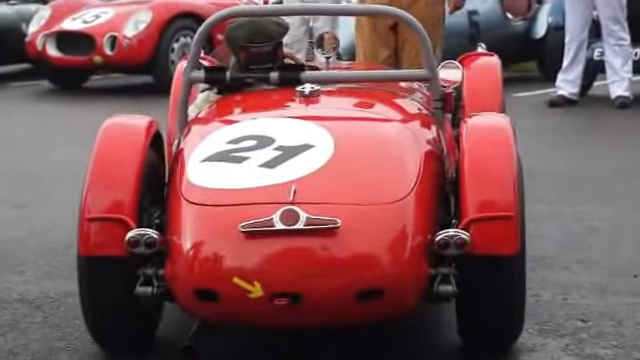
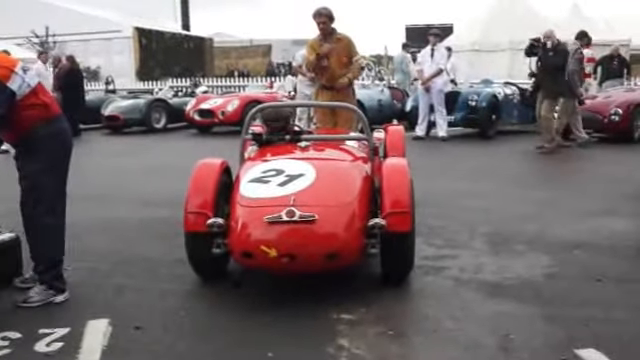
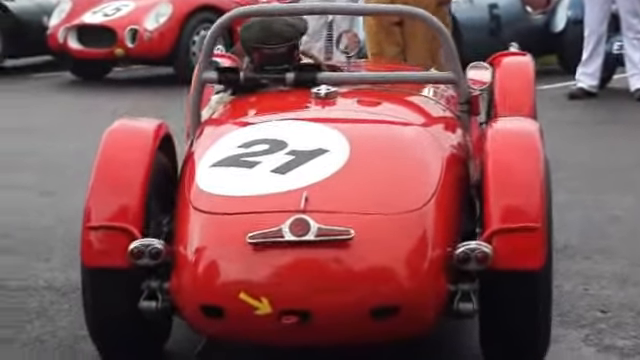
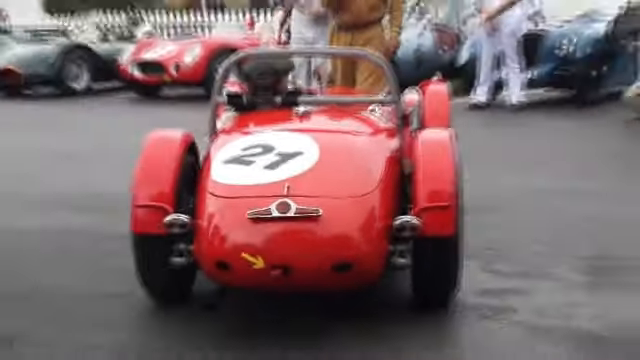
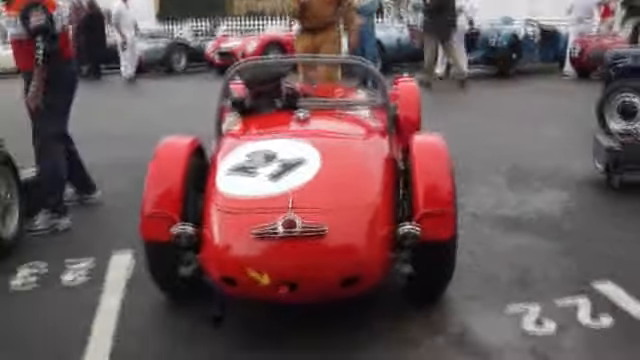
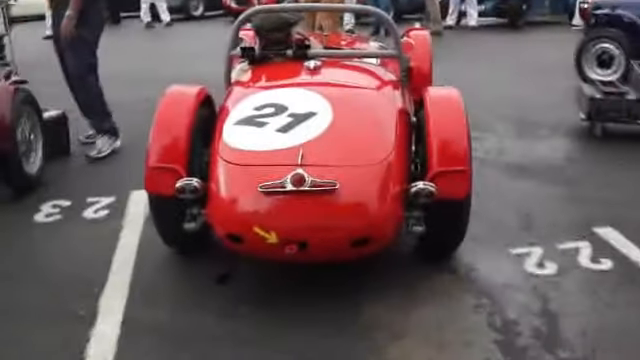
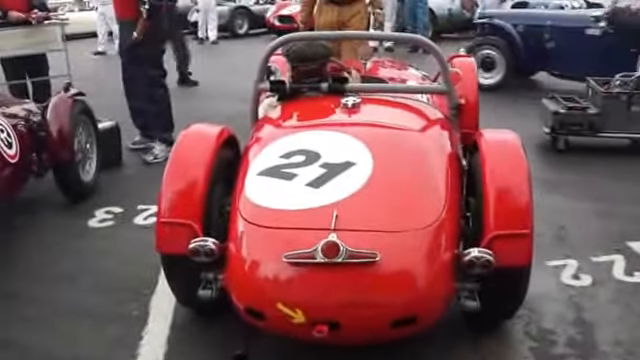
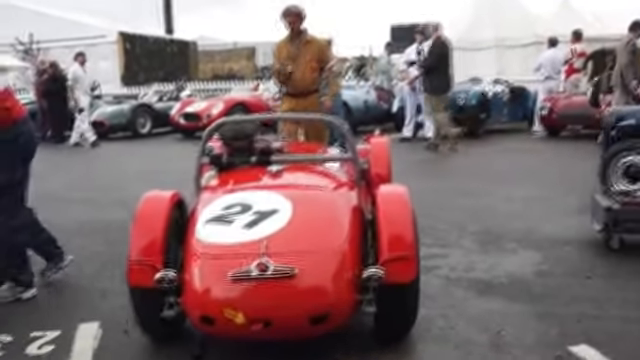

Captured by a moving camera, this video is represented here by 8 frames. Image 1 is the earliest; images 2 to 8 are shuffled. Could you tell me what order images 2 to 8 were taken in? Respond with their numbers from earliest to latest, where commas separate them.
3, 4, 2, 8, 5, 6, 7
